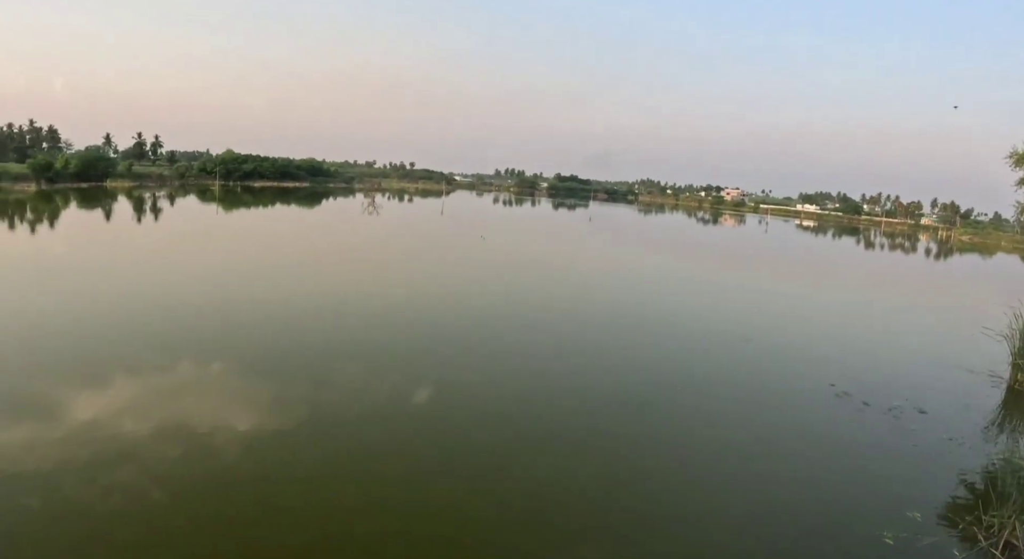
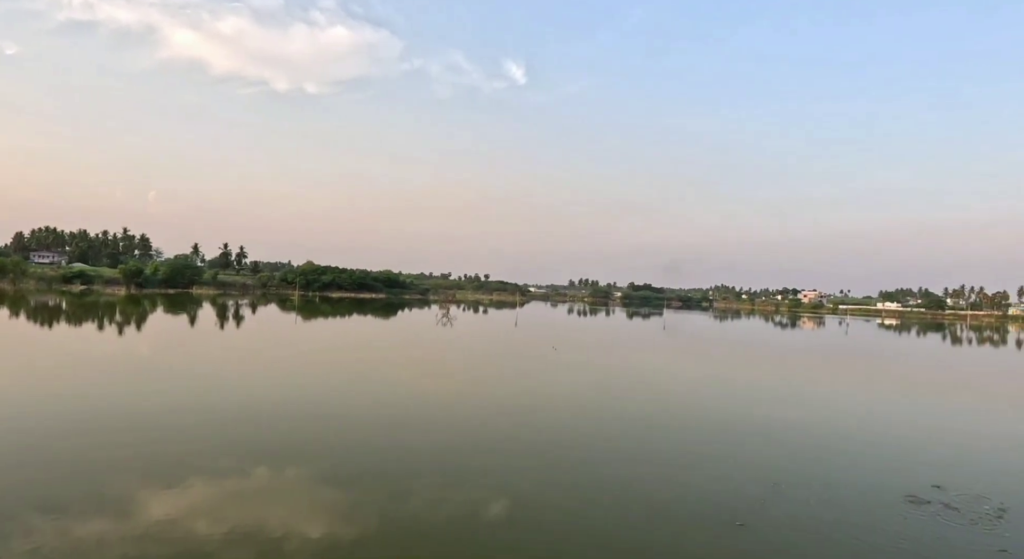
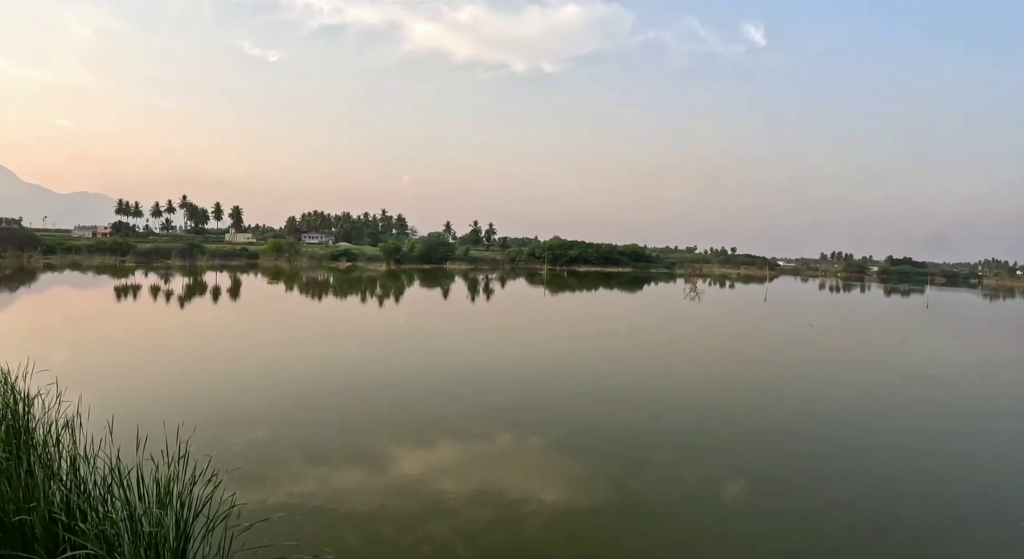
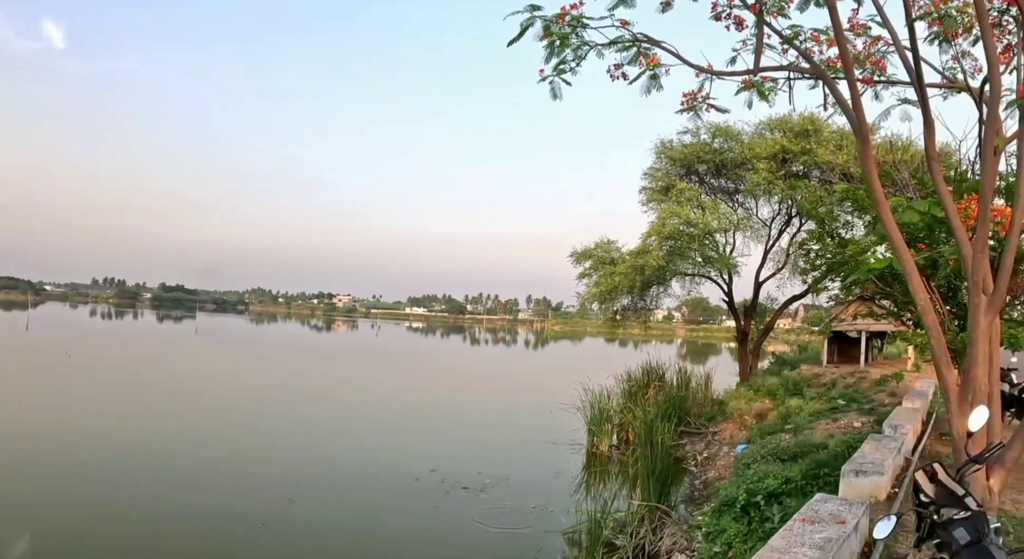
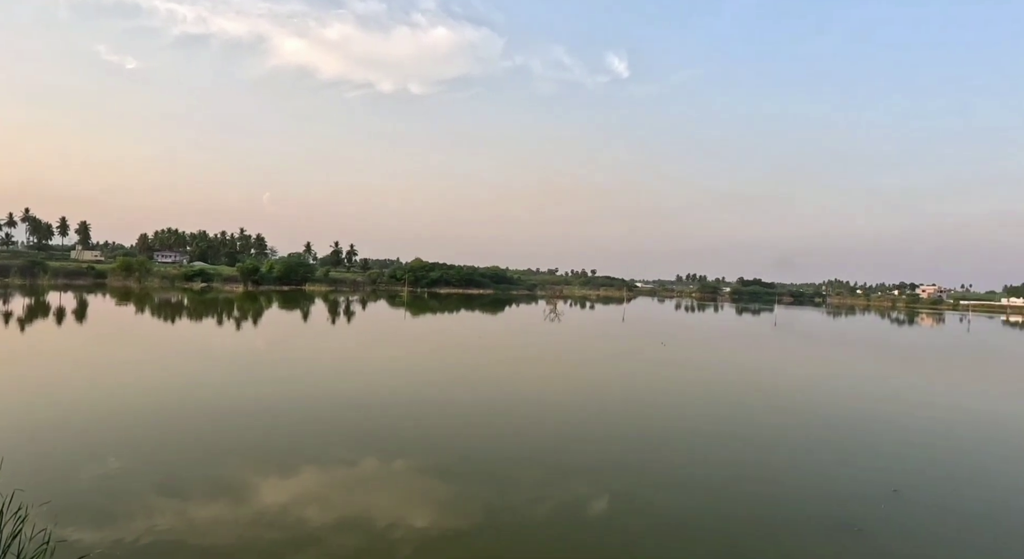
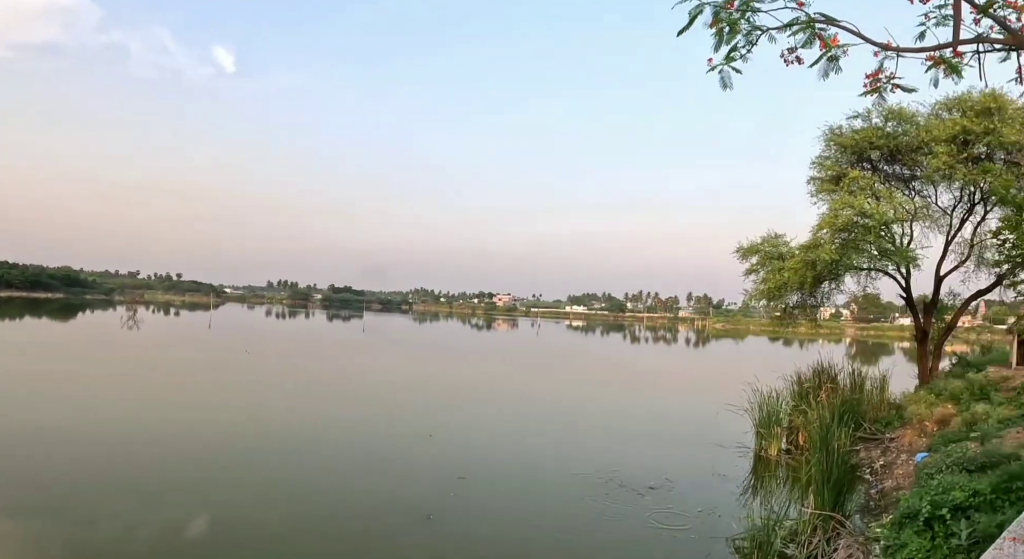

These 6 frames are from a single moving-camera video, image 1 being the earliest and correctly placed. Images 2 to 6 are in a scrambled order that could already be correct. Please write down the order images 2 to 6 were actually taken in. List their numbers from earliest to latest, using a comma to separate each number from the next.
3, 5, 2, 6, 4
